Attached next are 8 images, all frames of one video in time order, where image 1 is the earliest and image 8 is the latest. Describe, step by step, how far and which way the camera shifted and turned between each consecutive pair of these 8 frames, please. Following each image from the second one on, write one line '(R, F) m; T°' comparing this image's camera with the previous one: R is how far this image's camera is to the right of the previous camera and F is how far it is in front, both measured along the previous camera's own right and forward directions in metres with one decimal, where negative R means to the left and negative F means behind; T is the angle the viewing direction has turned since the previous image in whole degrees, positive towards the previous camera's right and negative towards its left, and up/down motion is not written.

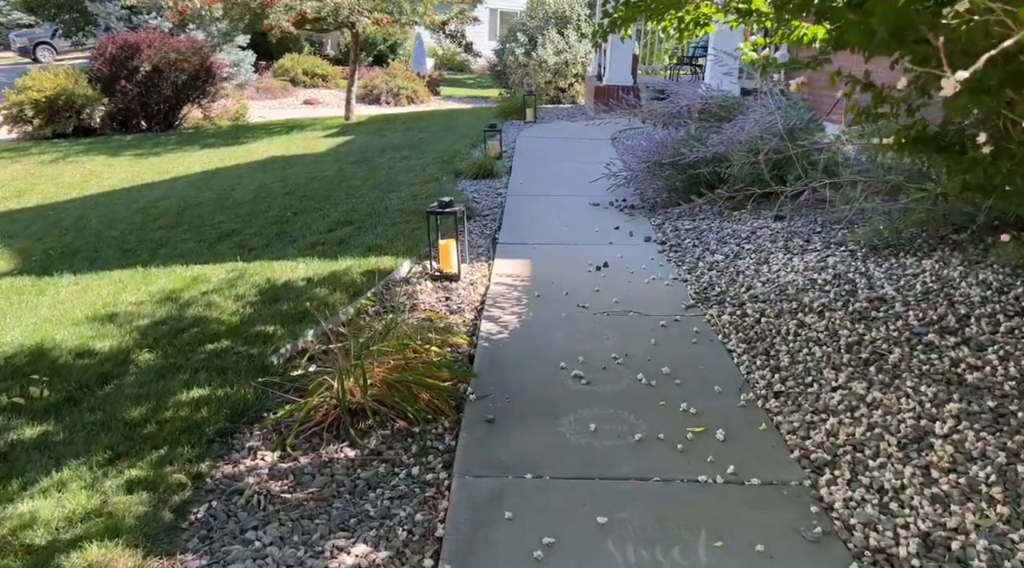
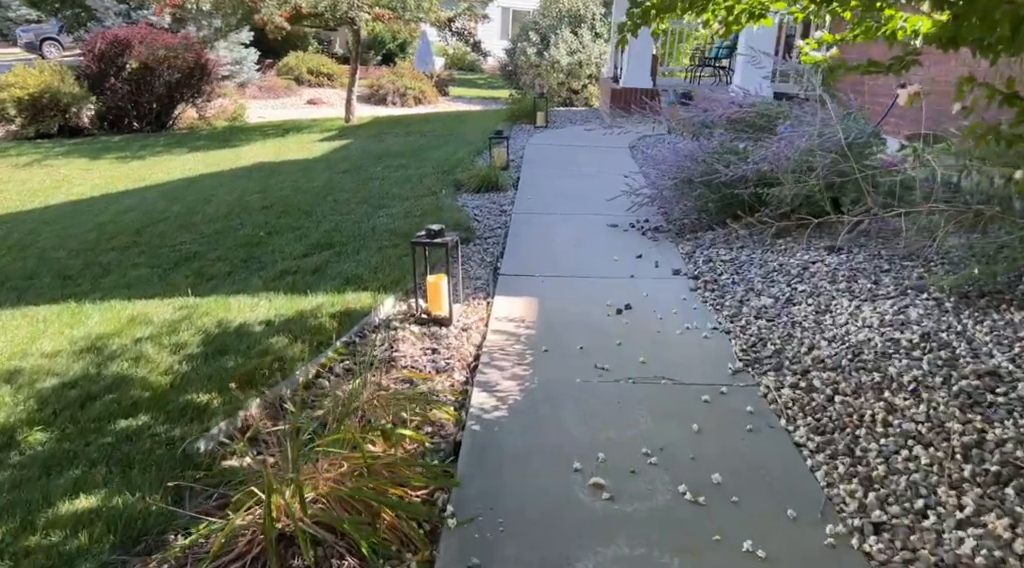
(0.0, +0.7) m; -1°
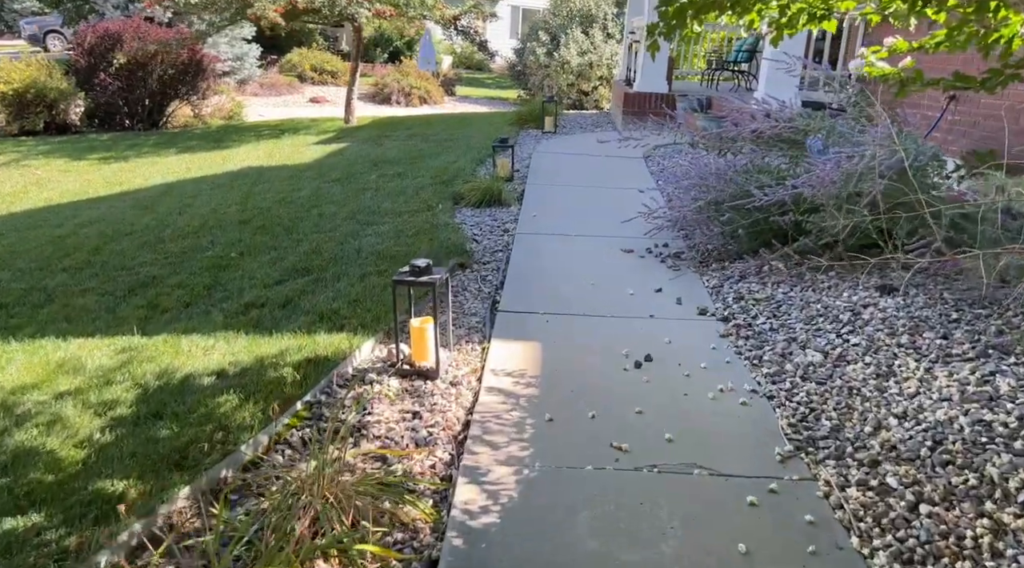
(0.0, +0.6) m; 0°
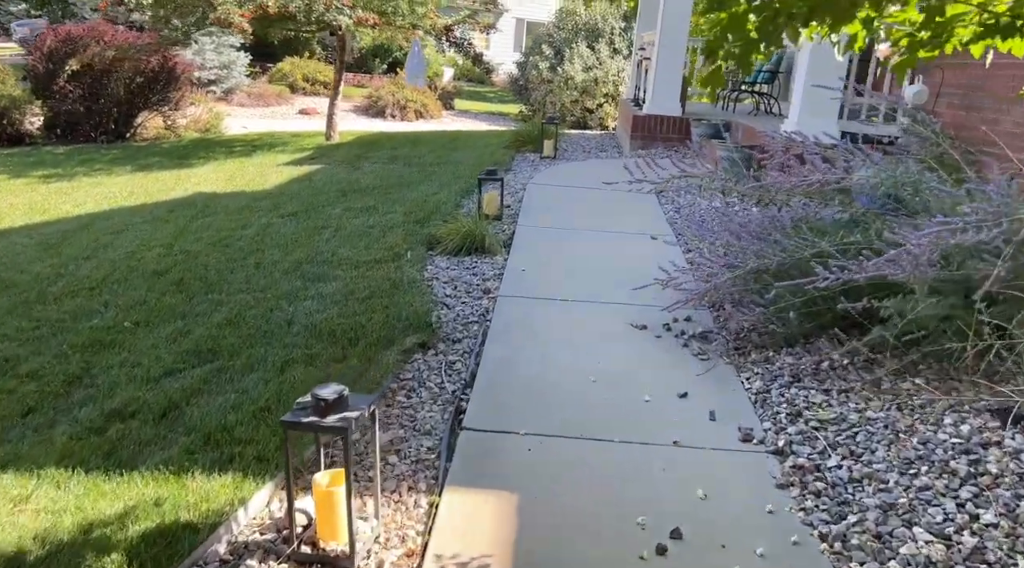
(+0.1, +1.0) m; 0°
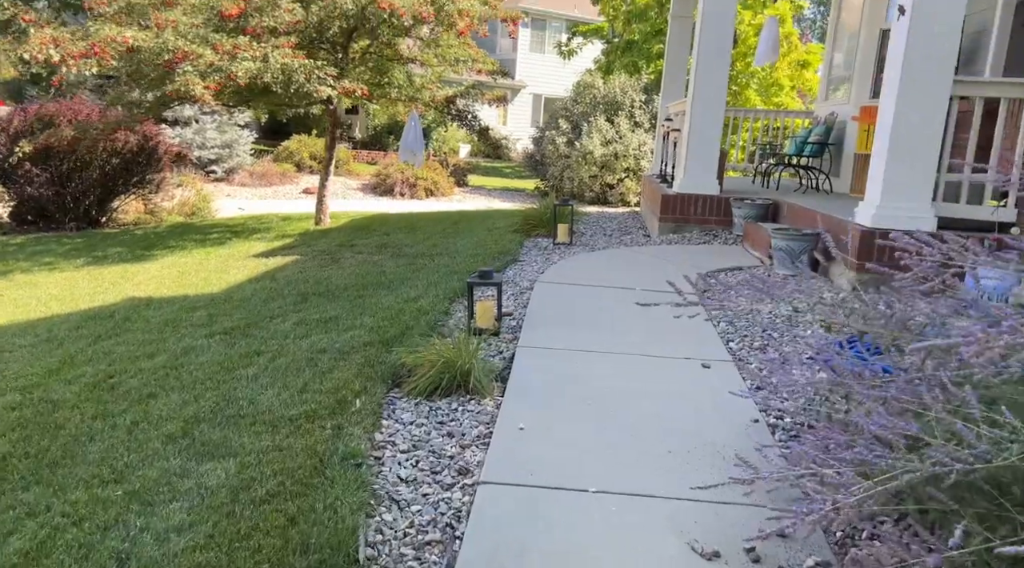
(+0.1, +1.3) m; -2°
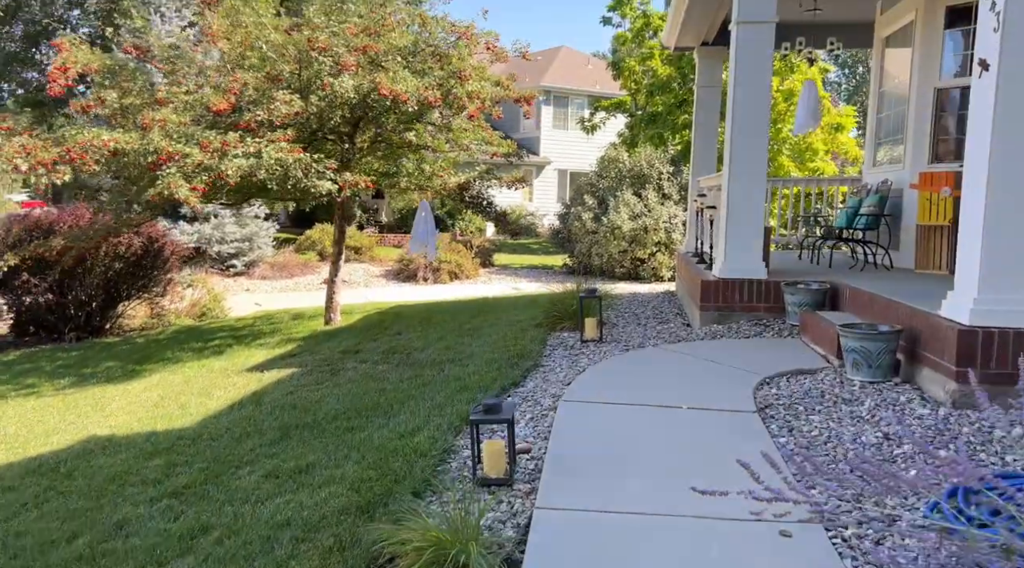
(+0.1, +0.8) m; -2°
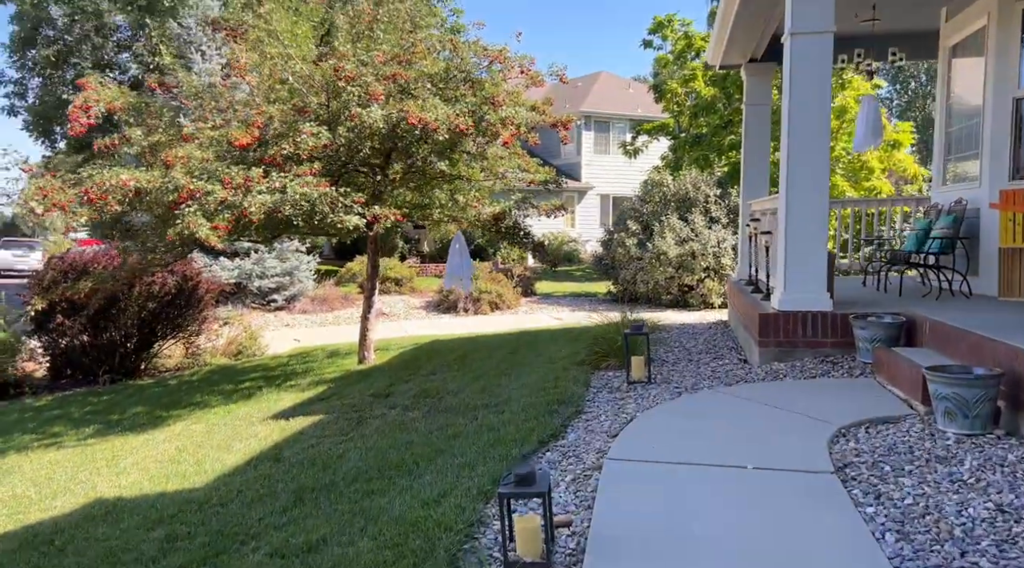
(0.0, +0.5) m; -3°
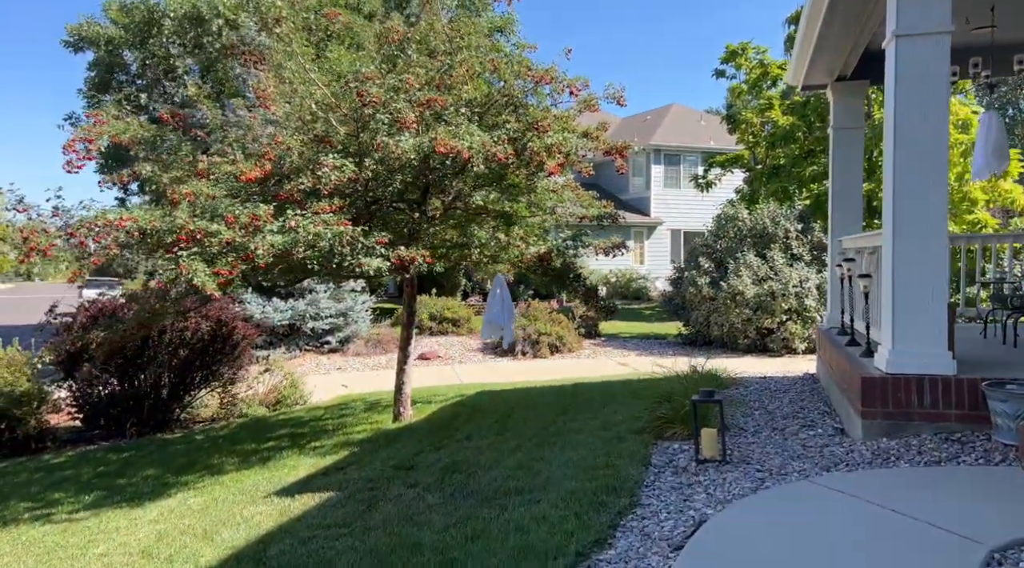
(+0.2, +1.0) m; -5°
